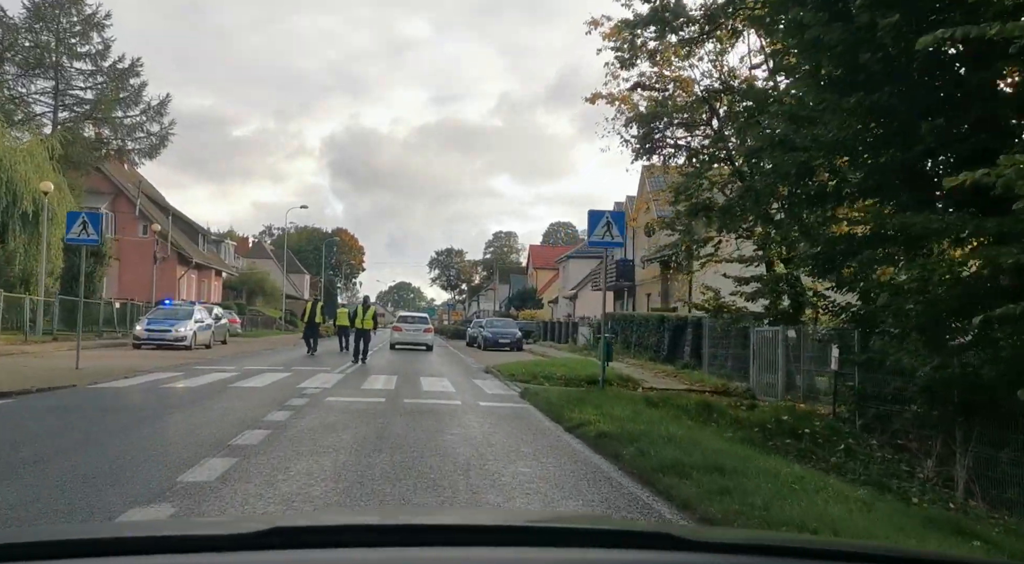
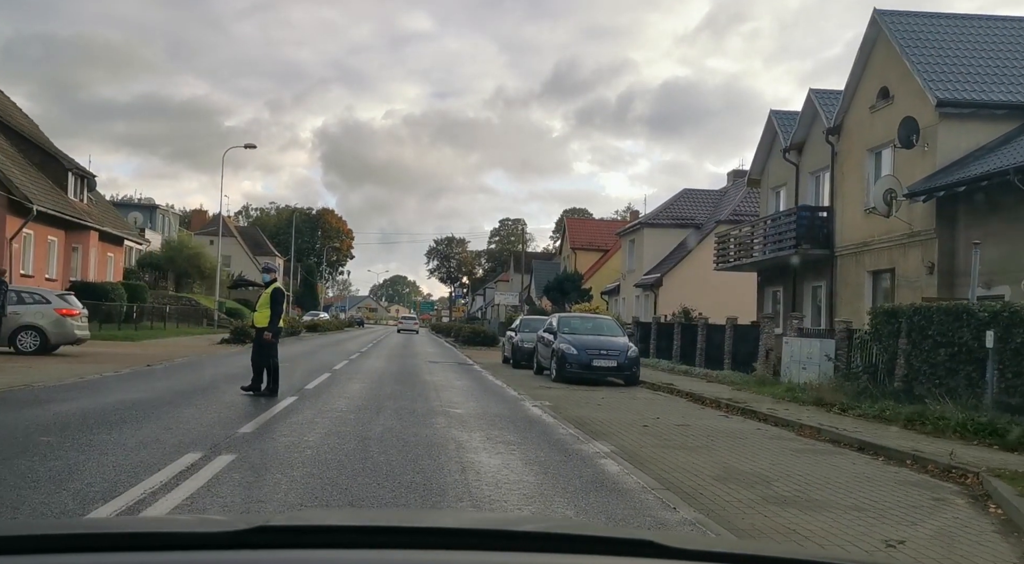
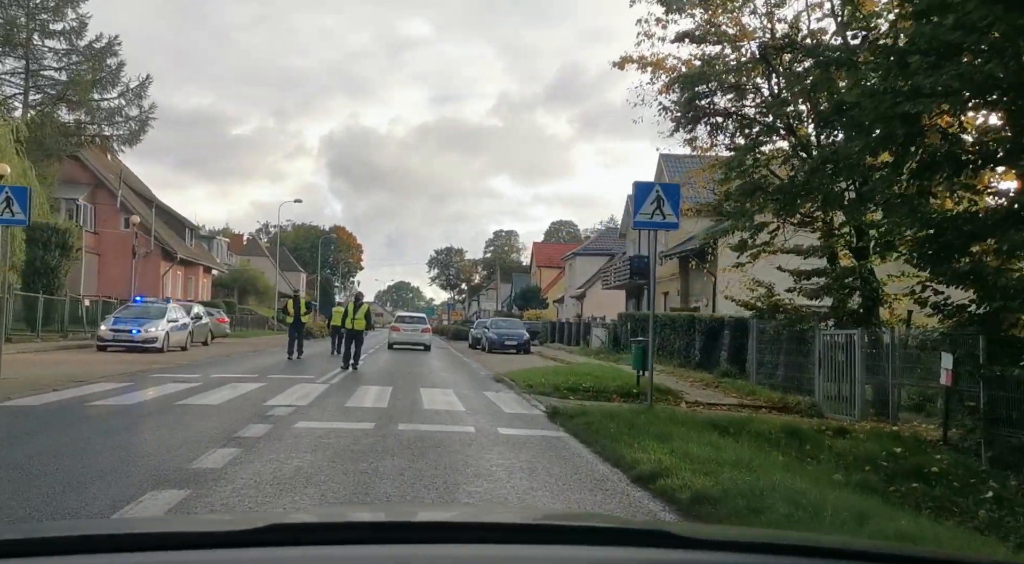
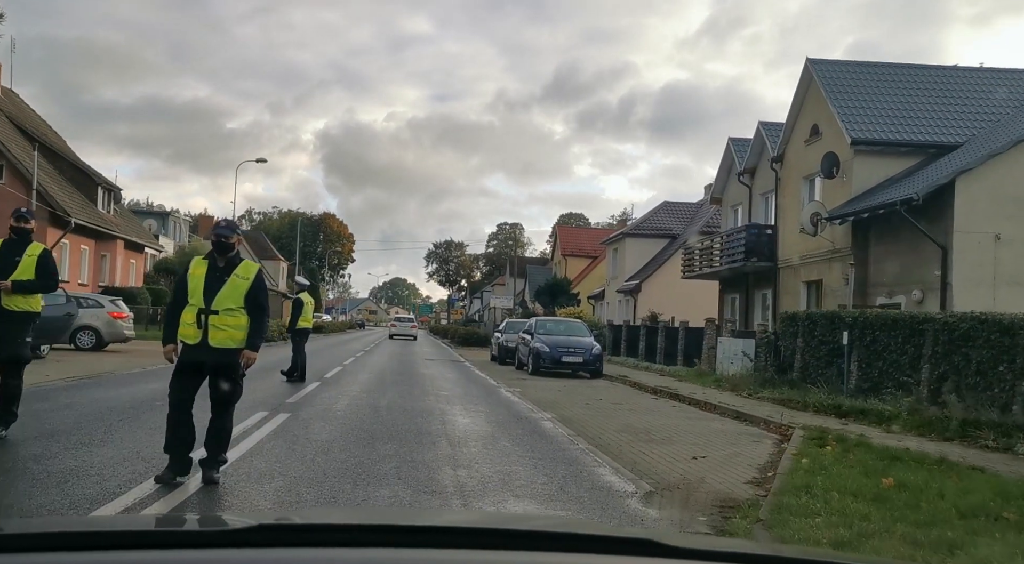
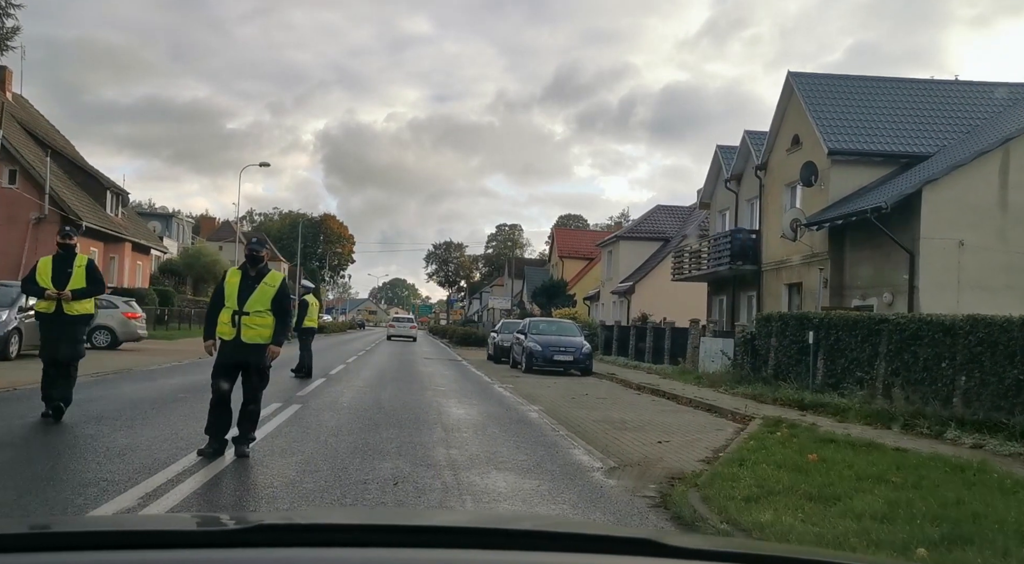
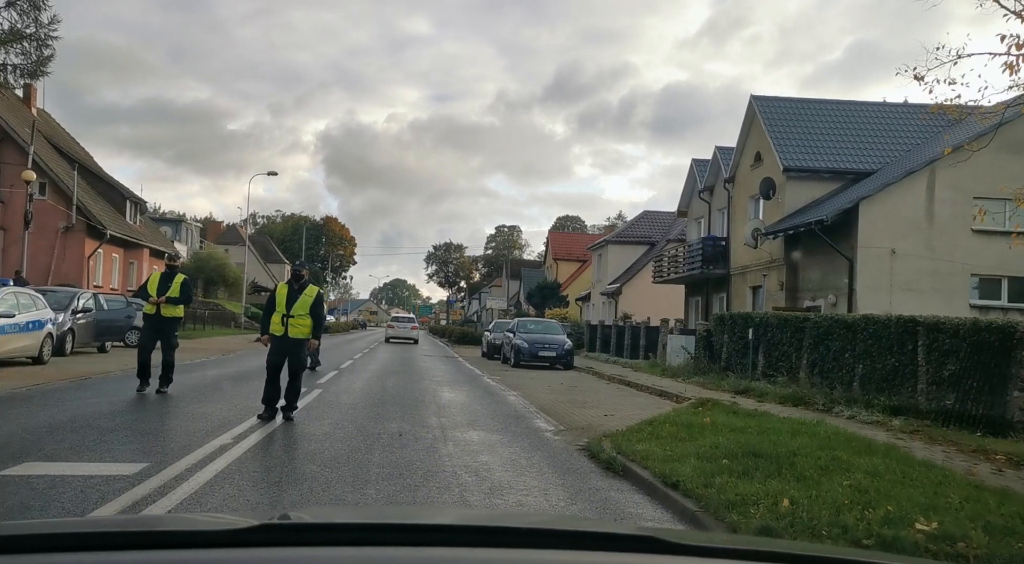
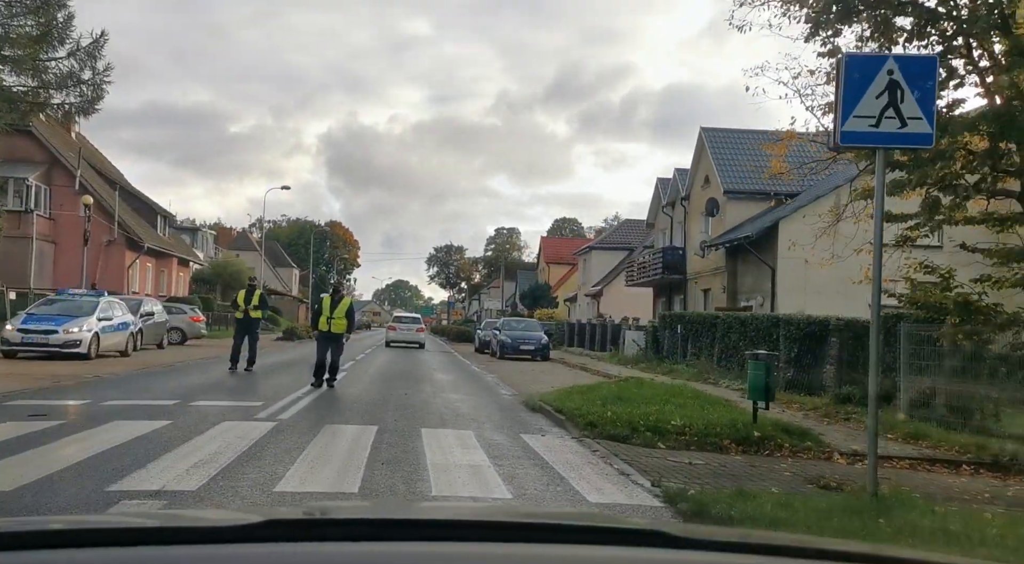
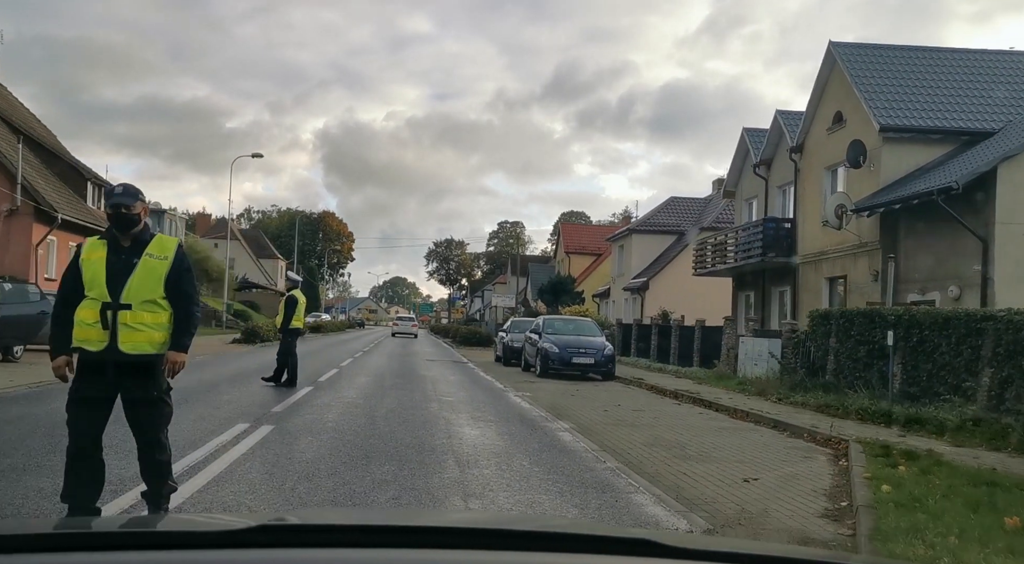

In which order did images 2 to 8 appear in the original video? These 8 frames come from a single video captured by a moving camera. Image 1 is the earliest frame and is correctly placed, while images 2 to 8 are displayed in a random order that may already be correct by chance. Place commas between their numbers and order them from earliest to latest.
3, 7, 6, 5, 4, 8, 2
